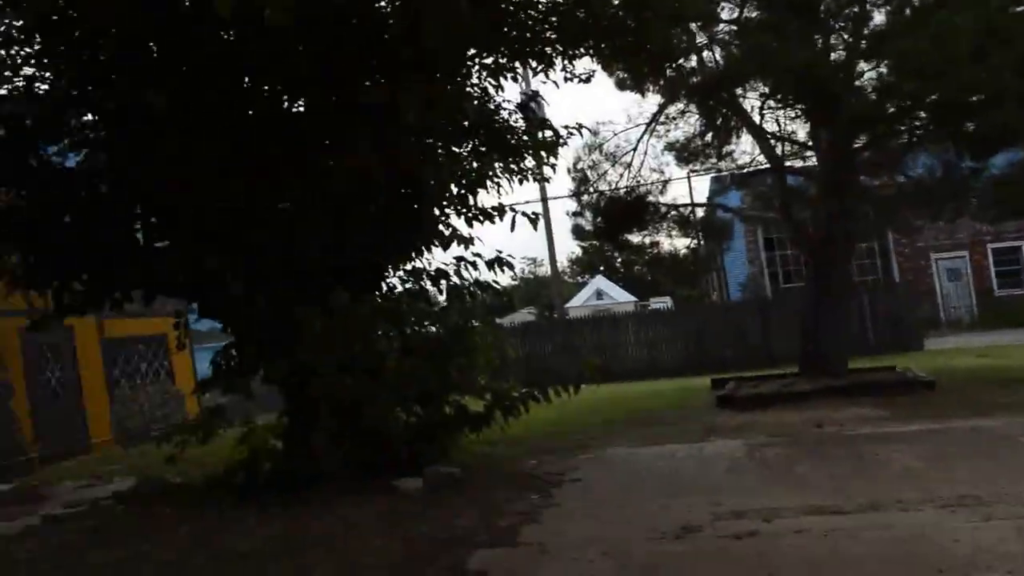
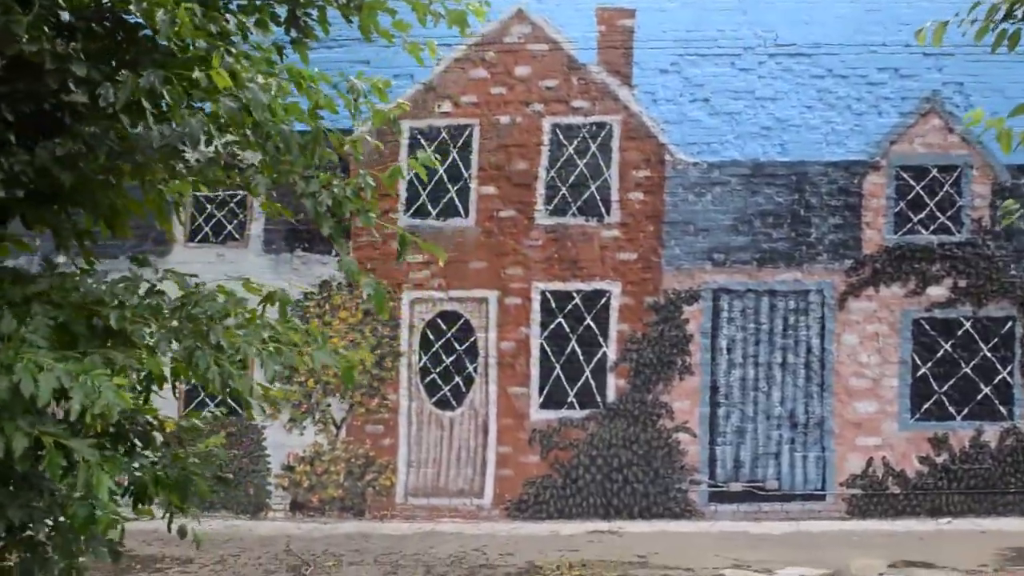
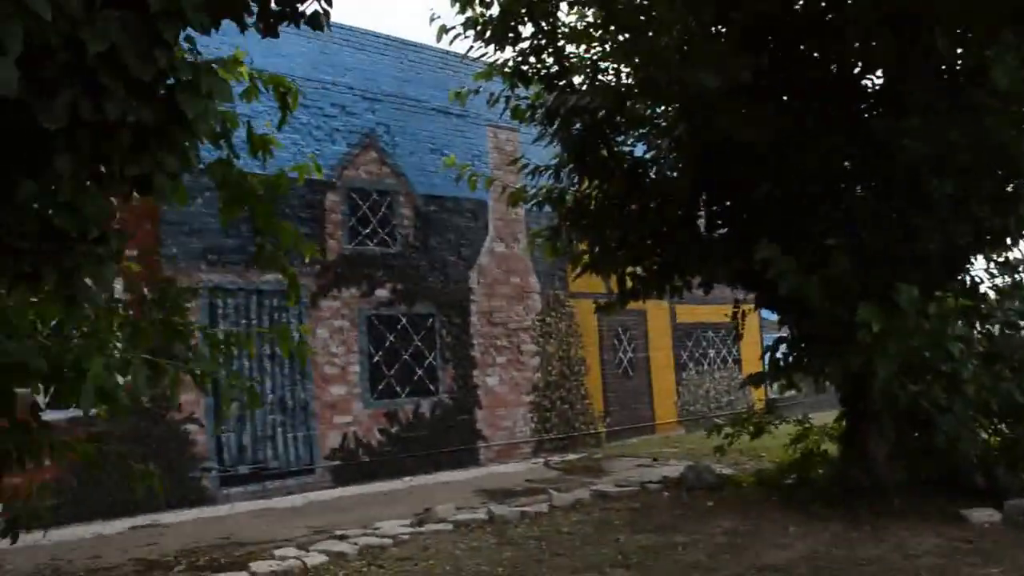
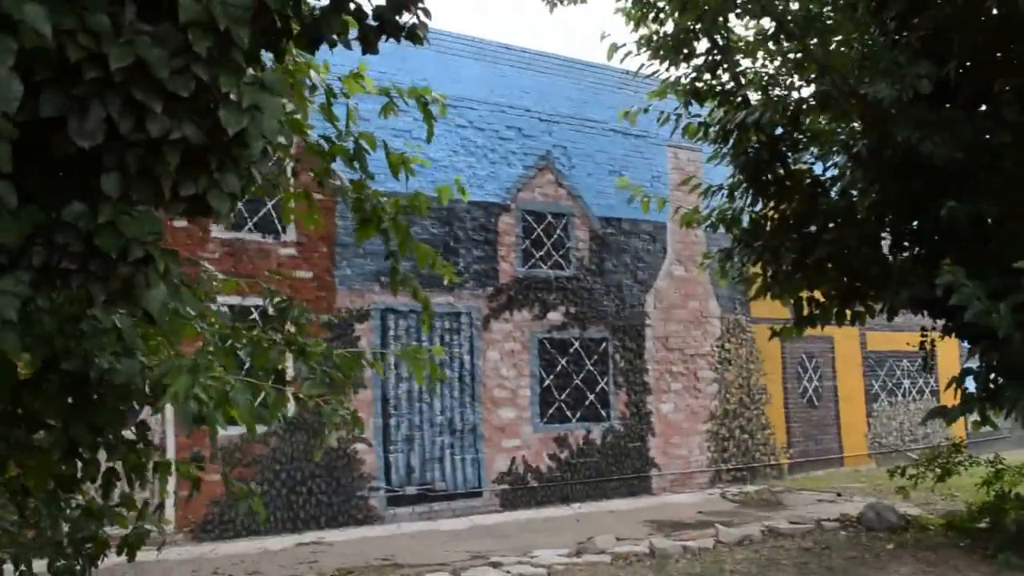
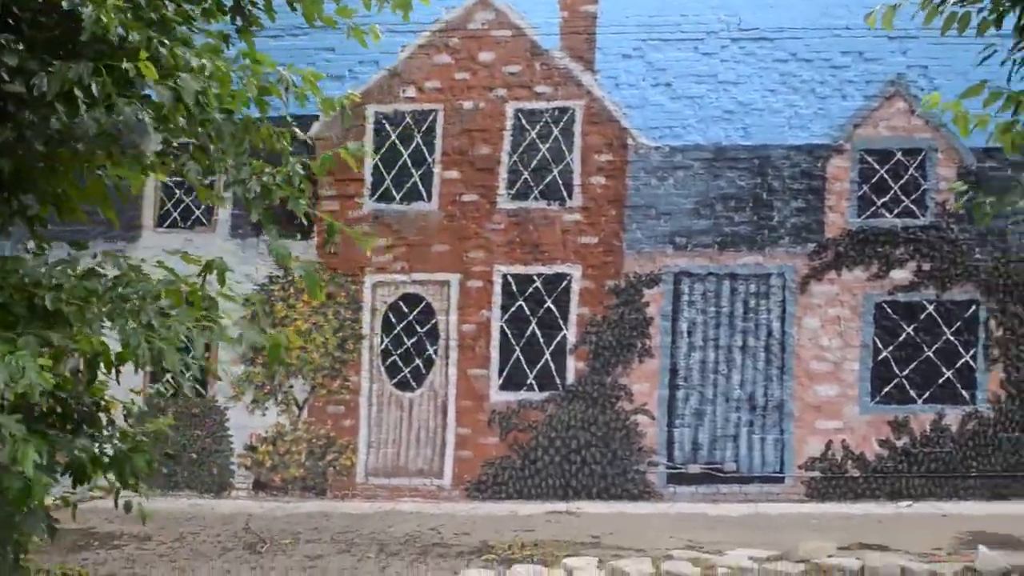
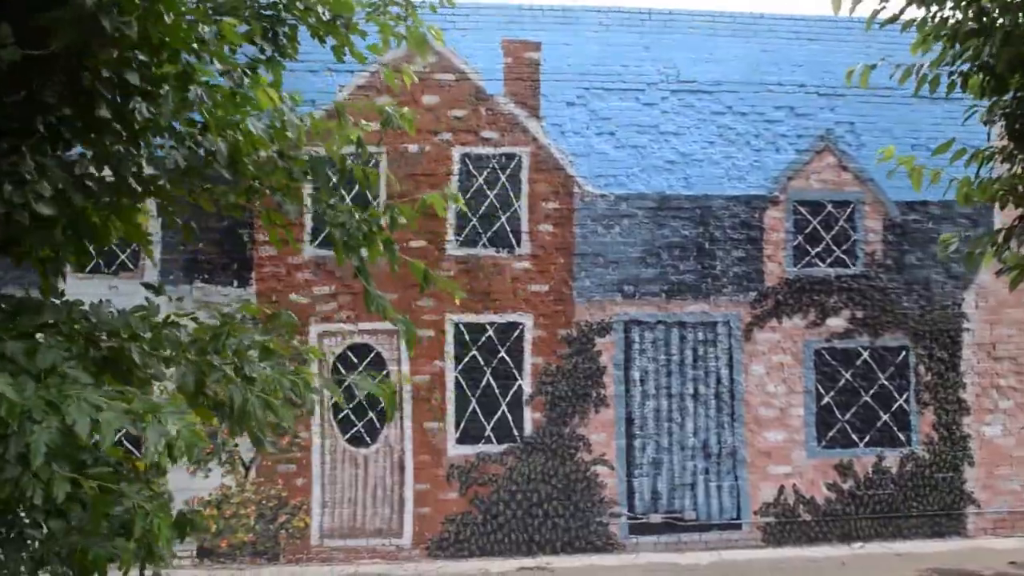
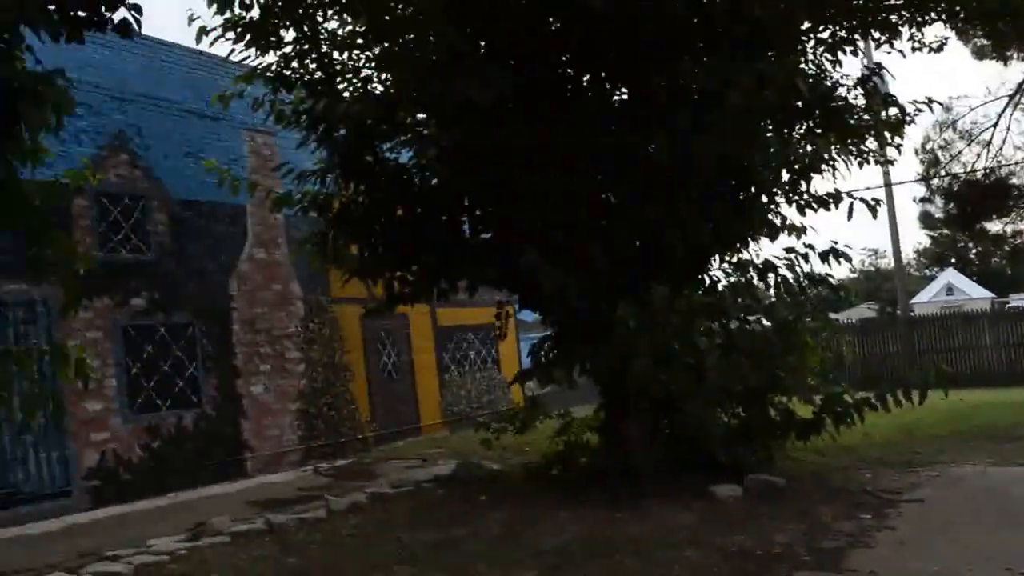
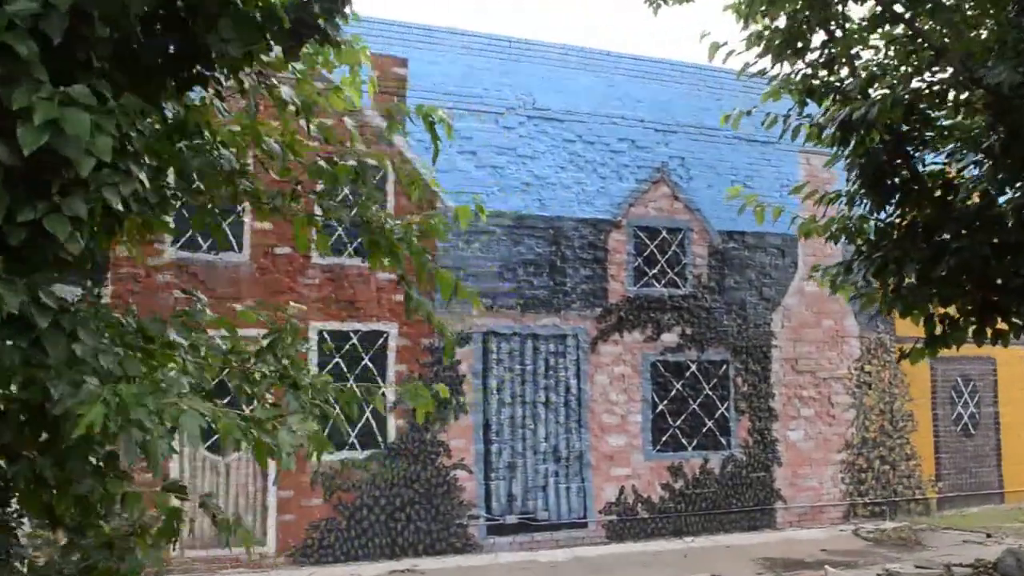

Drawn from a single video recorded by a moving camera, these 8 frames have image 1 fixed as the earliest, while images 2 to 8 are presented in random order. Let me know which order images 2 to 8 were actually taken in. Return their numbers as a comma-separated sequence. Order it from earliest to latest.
7, 3, 4, 8, 6, 2, 5
